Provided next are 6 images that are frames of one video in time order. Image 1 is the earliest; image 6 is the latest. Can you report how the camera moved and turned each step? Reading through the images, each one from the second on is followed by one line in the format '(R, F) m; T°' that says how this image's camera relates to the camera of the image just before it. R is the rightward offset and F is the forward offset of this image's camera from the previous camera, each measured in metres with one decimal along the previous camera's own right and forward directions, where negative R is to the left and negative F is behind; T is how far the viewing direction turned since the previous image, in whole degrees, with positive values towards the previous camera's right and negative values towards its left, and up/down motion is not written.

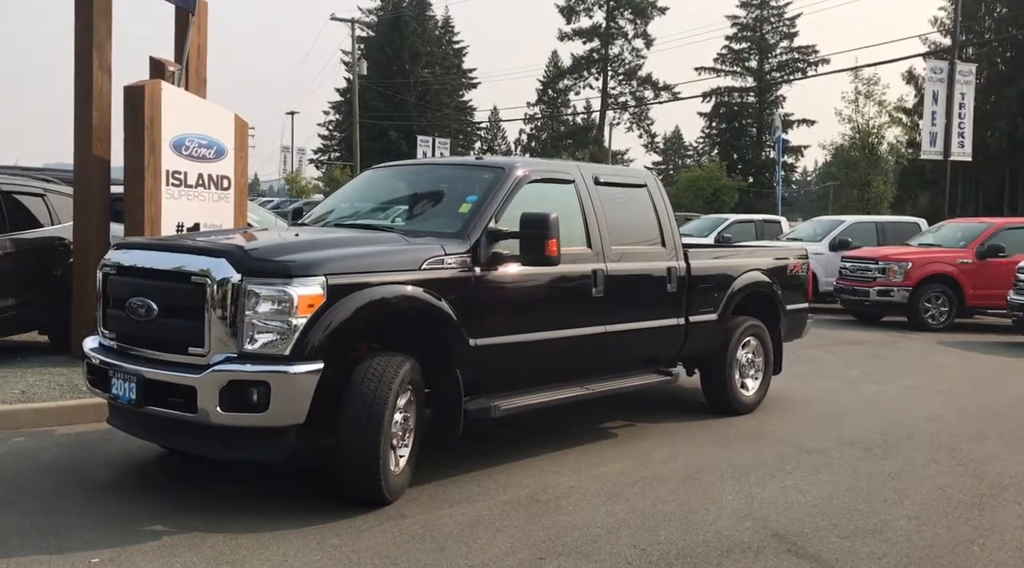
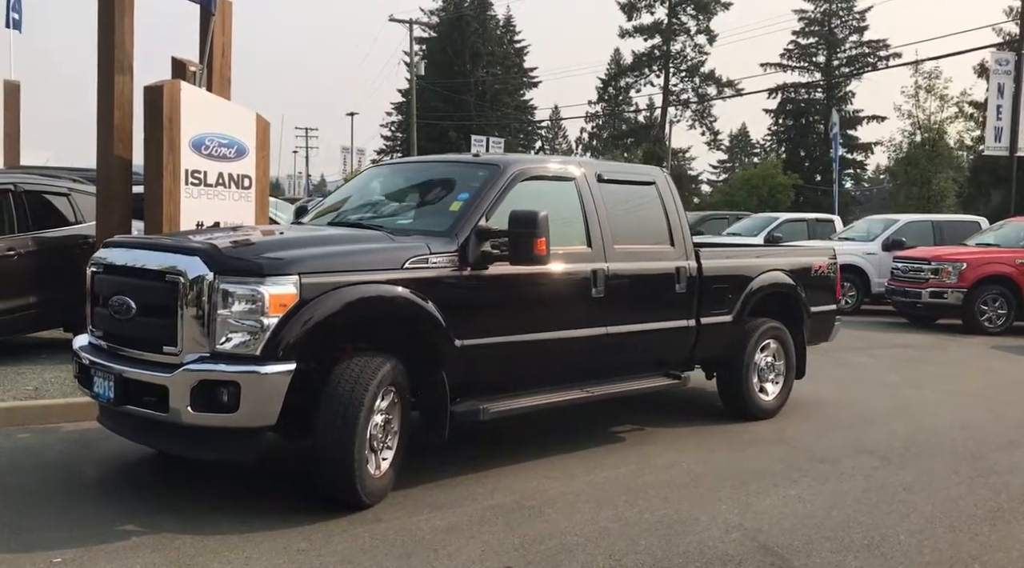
(+0.4, +0.1) m; -3°
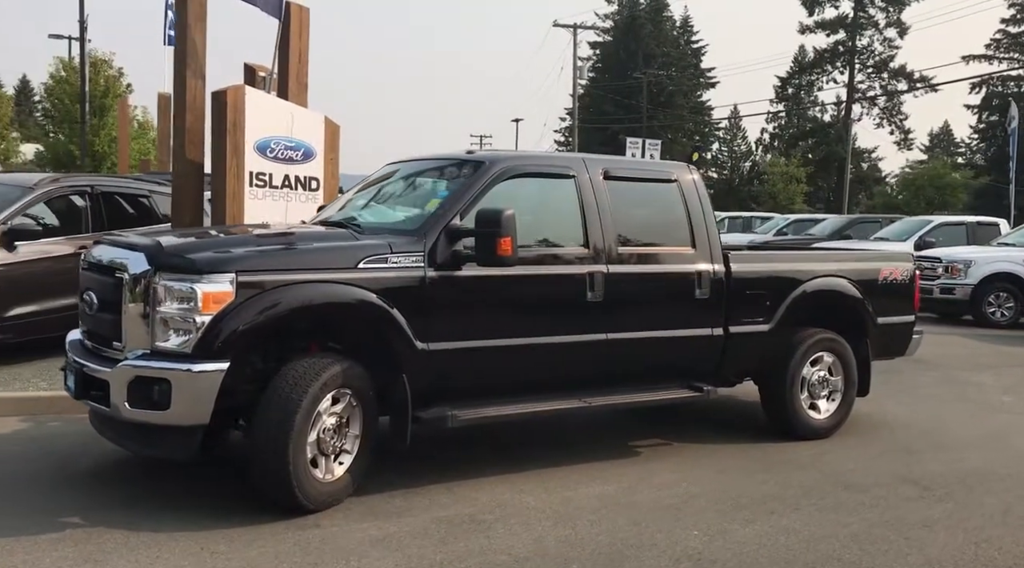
(+1.0, +0.3) m; -10°
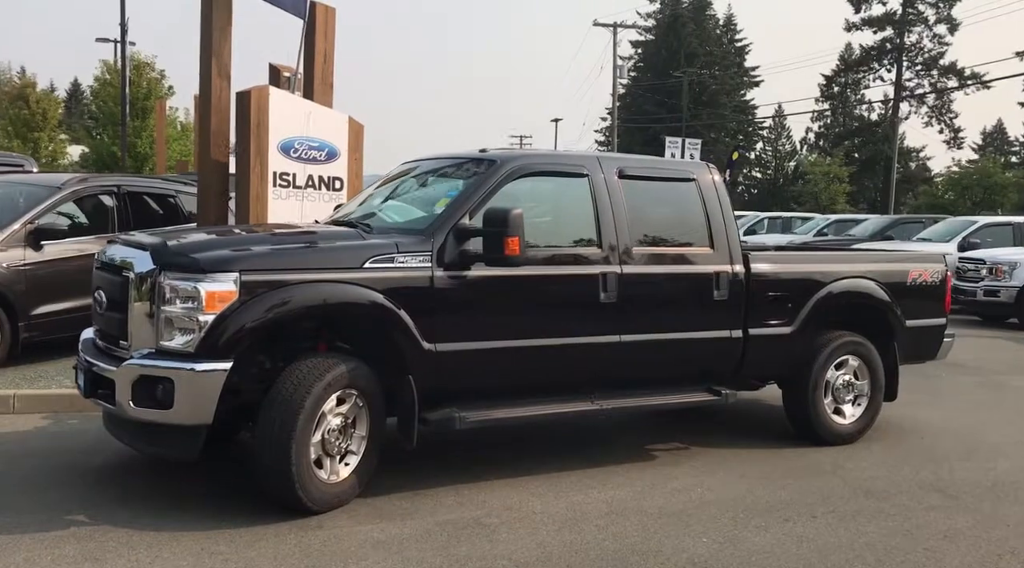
(+0.2, +0.1) m; -2°
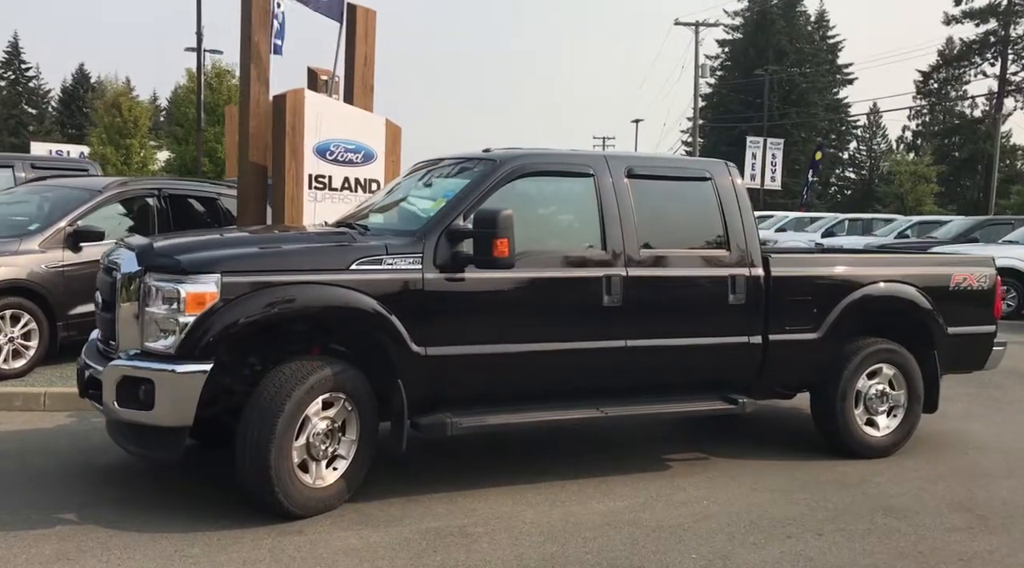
(+0.4, +0.1) m; -5°
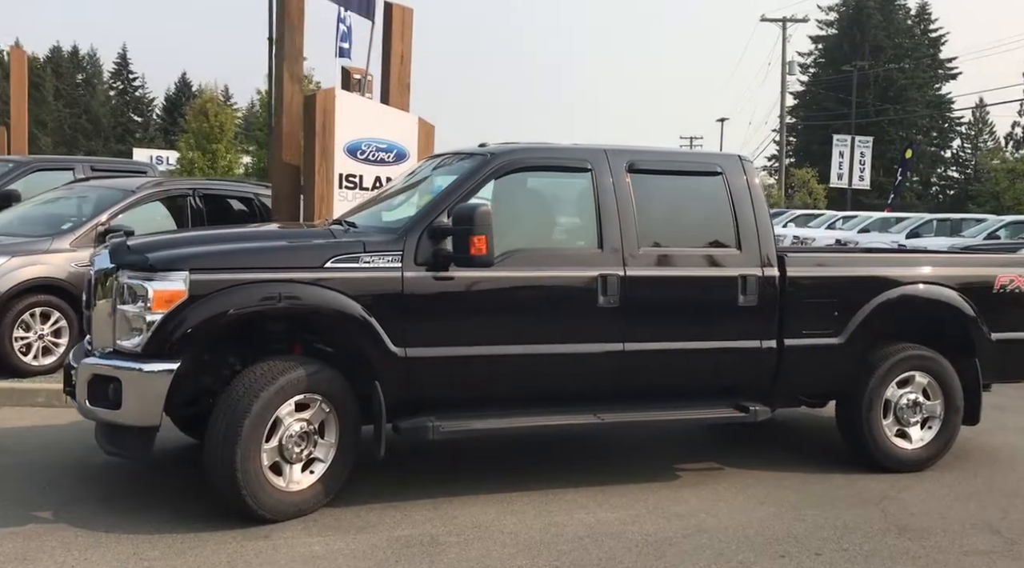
(+0.5, +0.2) m; -5°
